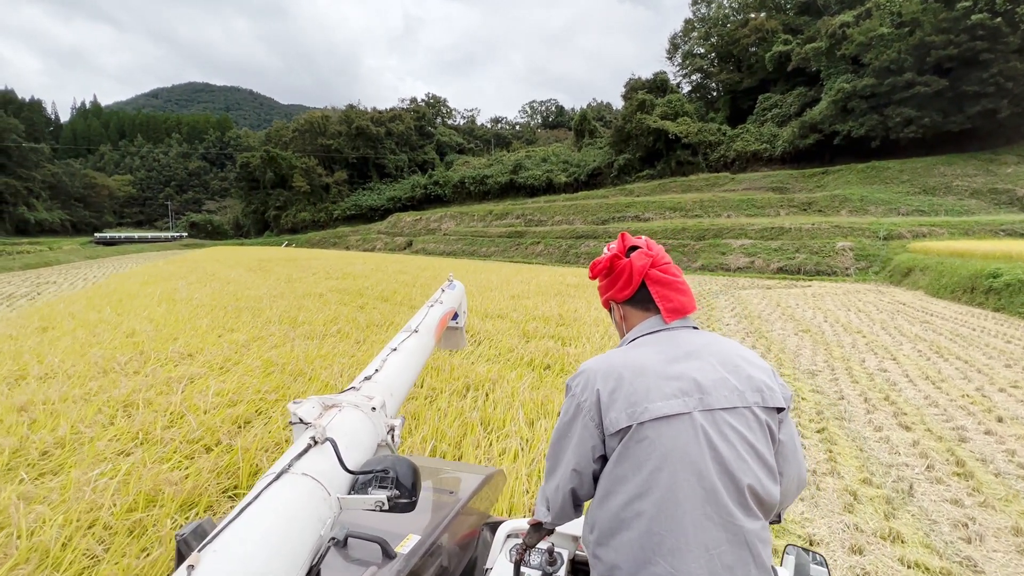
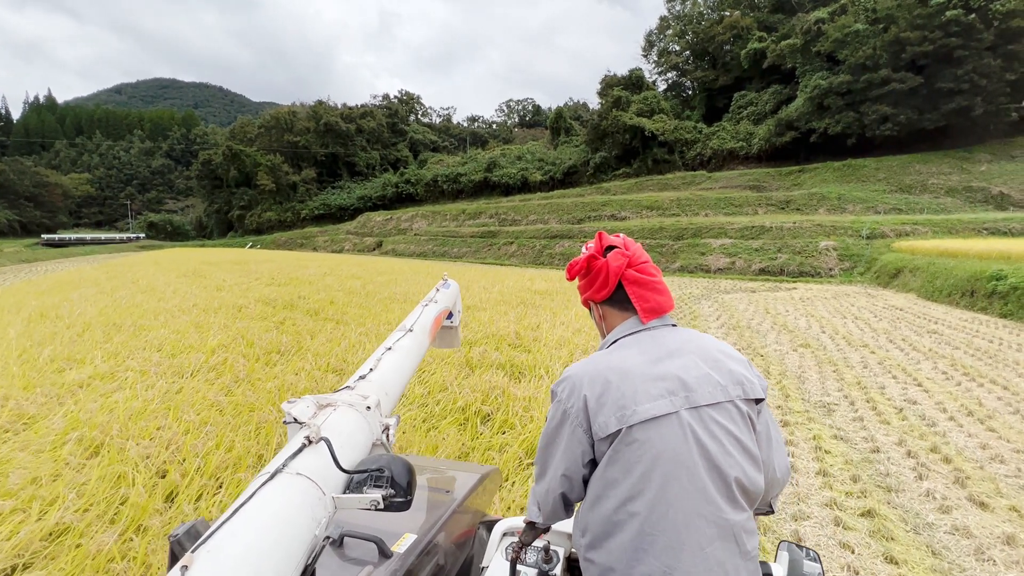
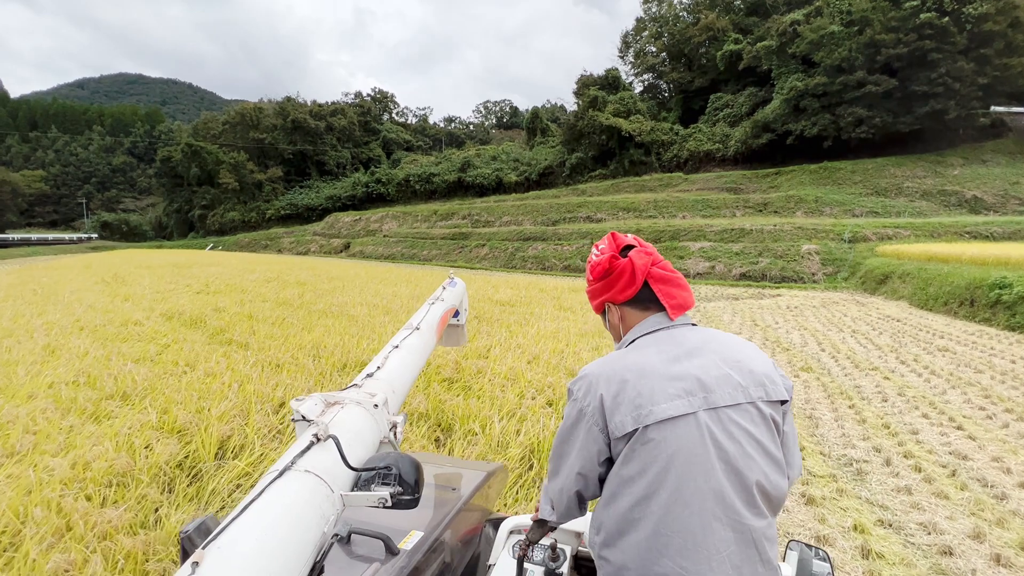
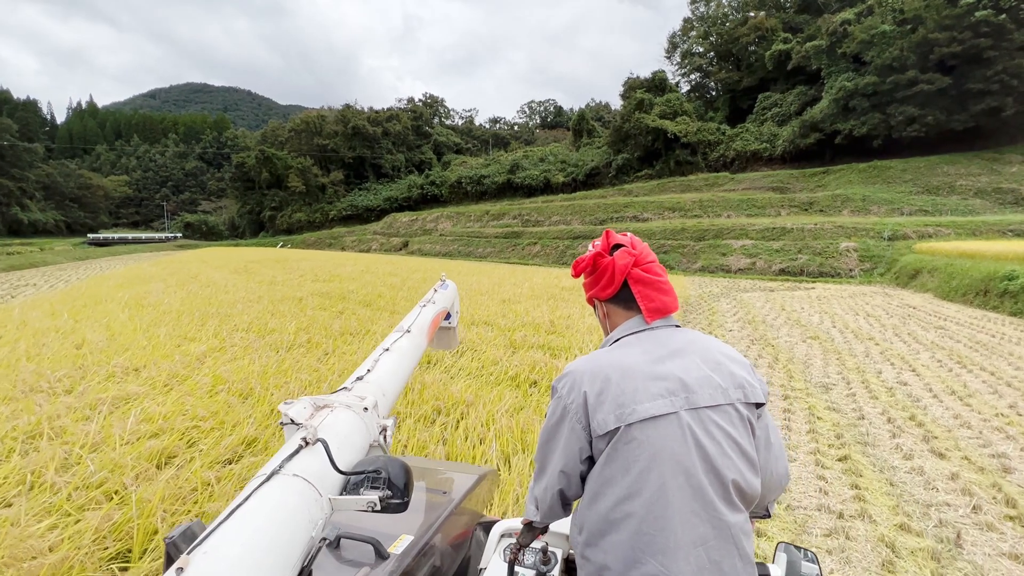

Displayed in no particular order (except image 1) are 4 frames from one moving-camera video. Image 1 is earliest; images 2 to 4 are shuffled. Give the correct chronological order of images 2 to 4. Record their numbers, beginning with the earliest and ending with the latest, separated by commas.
4, 2, 3
